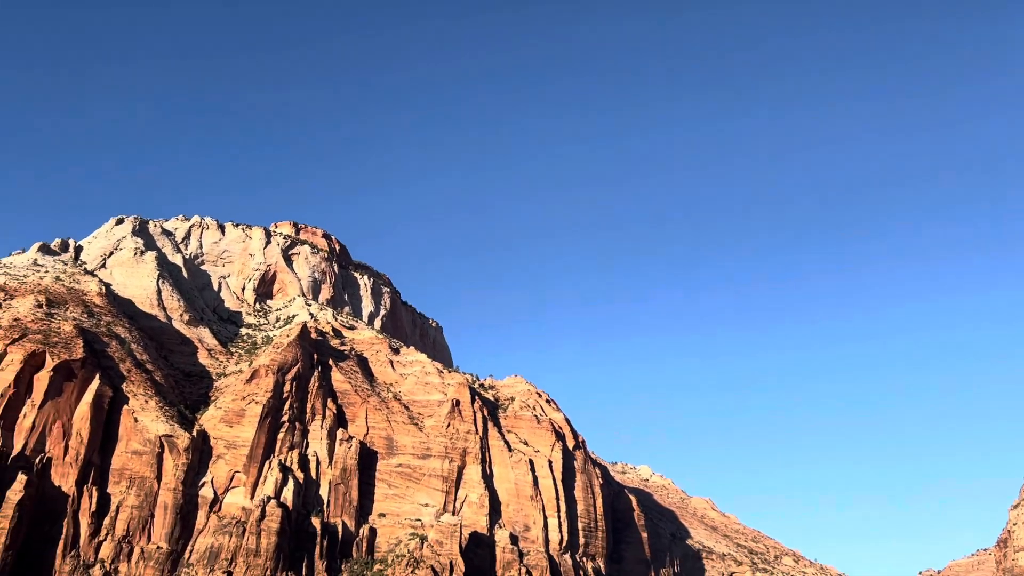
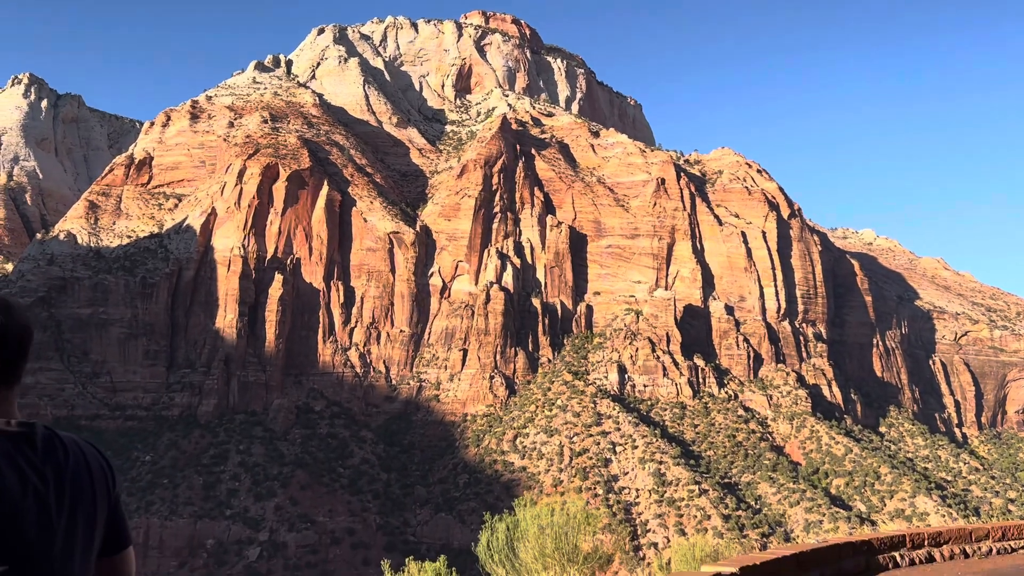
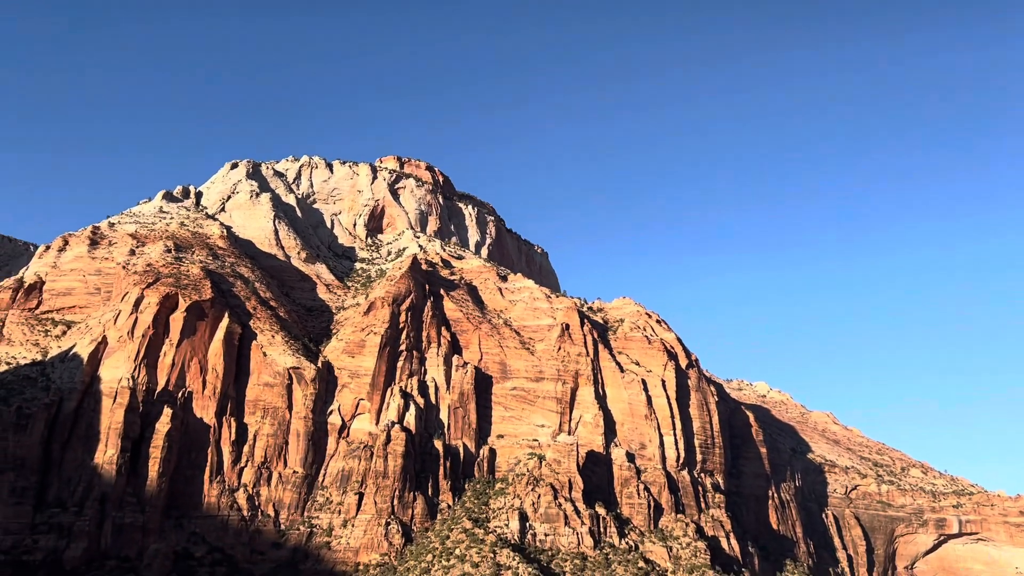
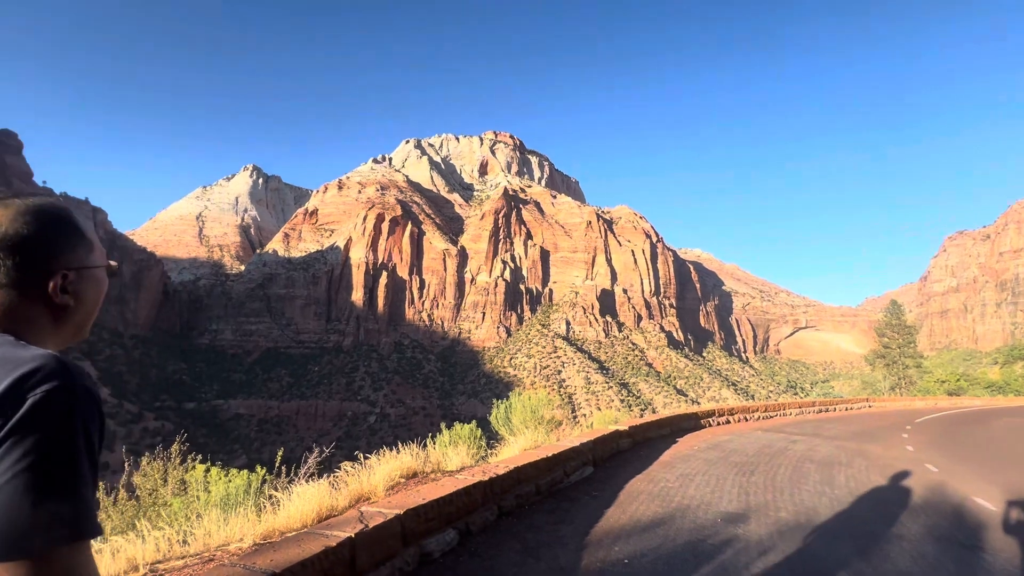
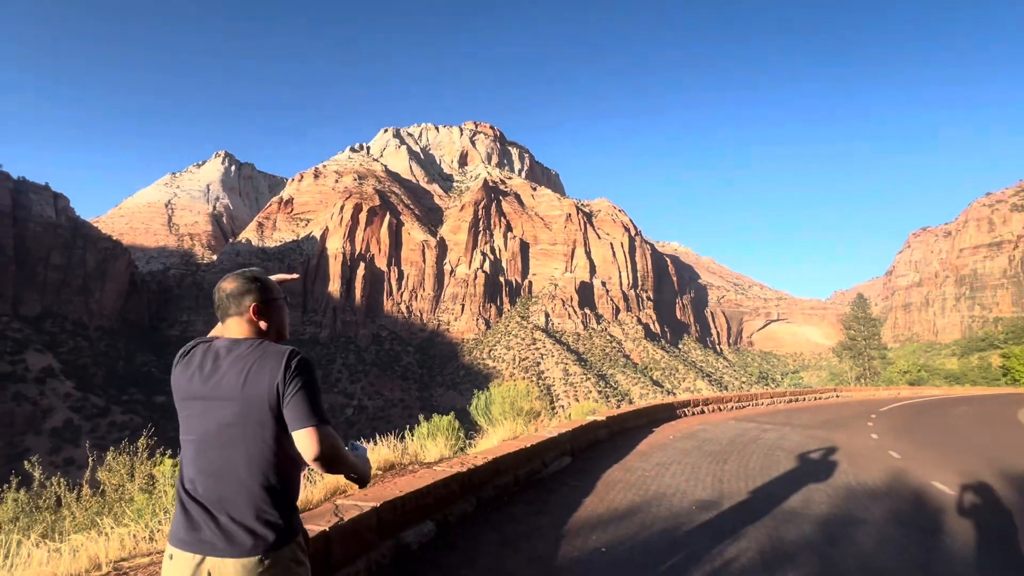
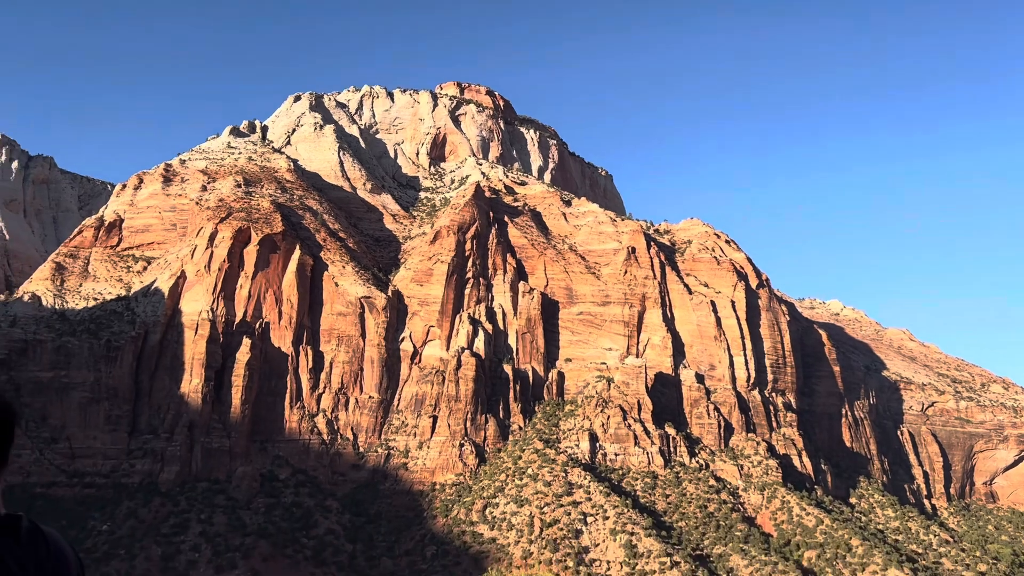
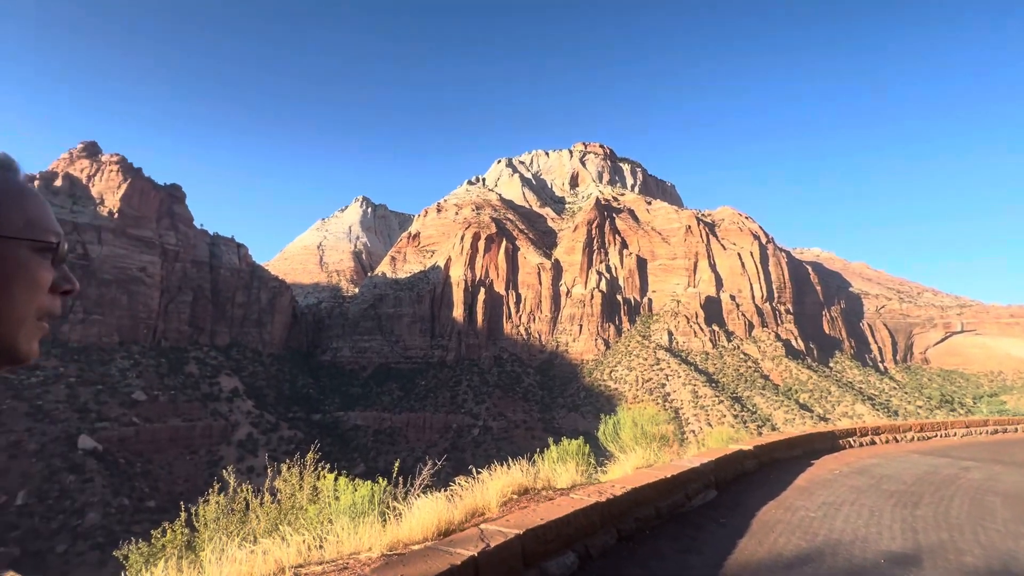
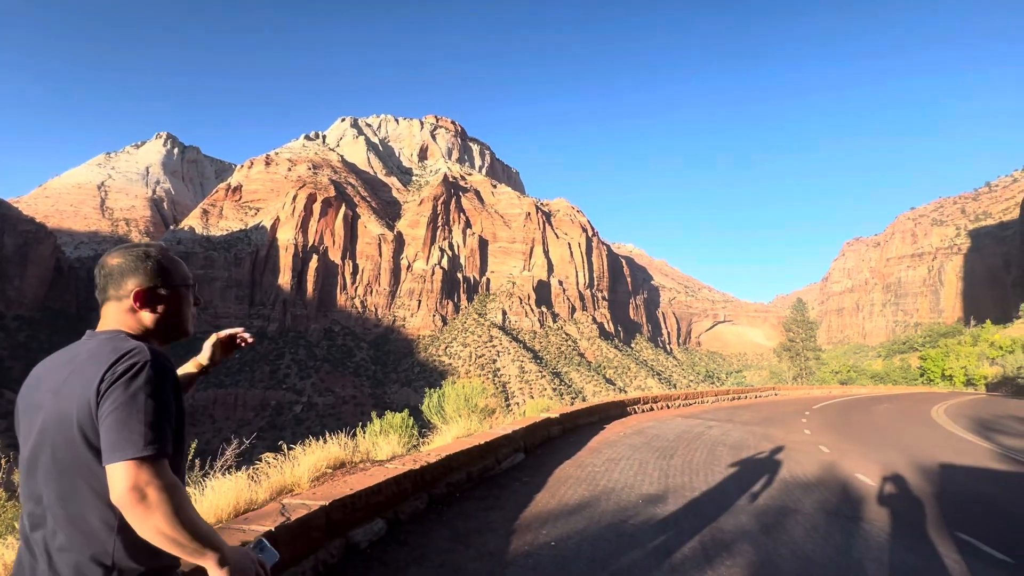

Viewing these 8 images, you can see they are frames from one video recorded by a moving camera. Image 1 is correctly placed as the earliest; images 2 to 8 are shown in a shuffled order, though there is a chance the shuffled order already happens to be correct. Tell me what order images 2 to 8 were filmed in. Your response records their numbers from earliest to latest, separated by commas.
3, 6, 2, 5, 8, 4, 7
